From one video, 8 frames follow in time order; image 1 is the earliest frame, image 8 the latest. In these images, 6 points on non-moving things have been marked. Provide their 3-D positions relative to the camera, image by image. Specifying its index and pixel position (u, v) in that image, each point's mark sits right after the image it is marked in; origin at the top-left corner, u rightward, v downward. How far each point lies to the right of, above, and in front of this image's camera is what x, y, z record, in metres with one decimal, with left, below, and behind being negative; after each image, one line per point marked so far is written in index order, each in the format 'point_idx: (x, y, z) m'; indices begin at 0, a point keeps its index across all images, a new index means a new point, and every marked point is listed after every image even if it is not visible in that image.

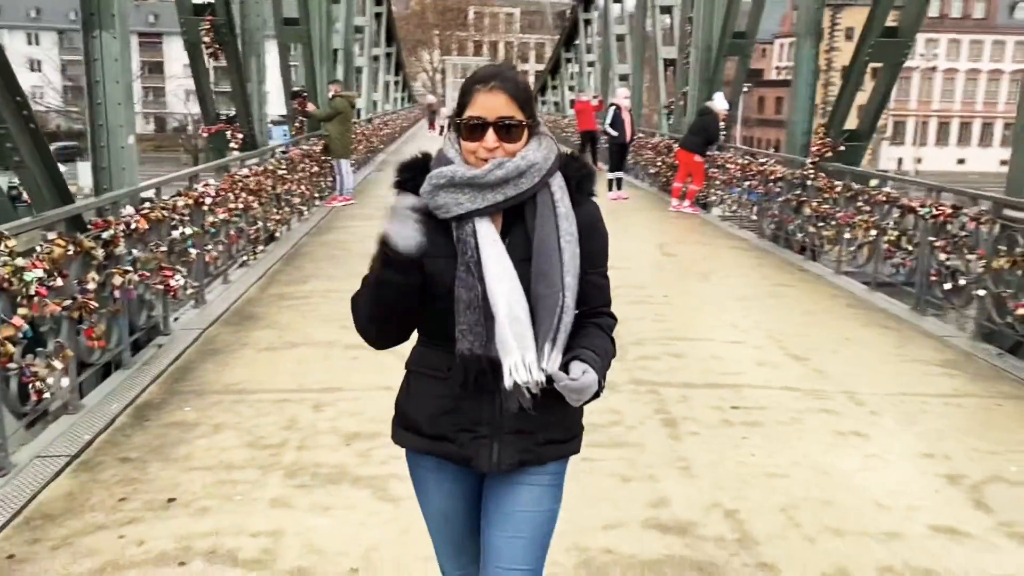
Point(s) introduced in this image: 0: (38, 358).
0: (-2.2, -0.3, +4.1) m
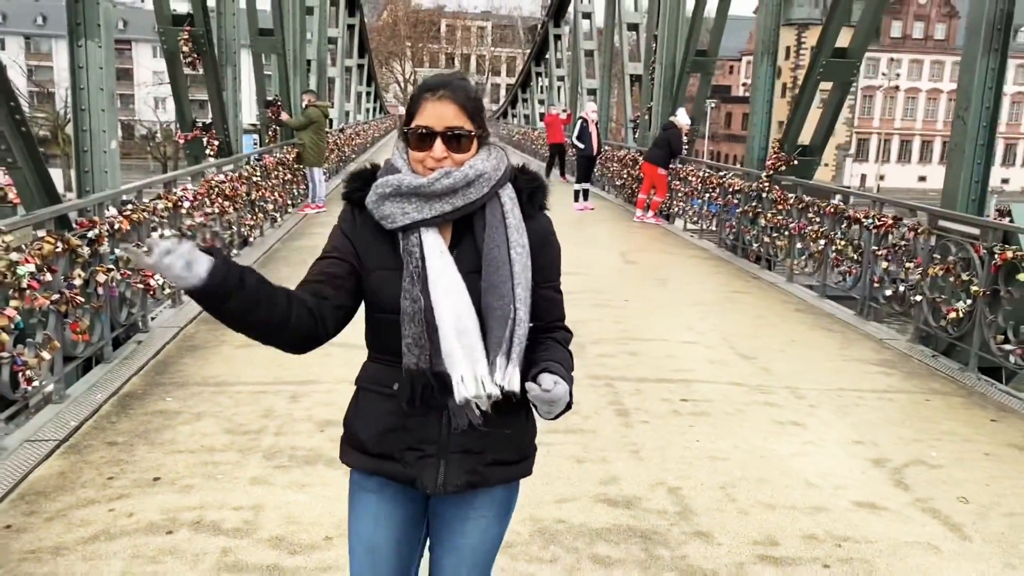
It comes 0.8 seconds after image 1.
0: (-2.4, -0.3, +4.4) m
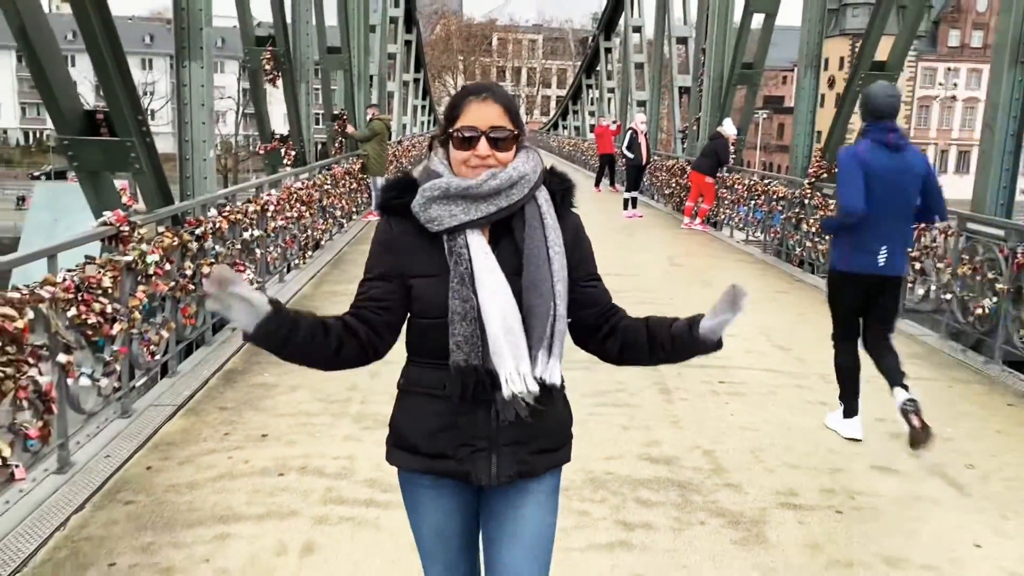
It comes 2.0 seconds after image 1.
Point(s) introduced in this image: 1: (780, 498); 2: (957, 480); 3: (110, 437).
0: (-2.1, -0.2, +5.1) m
1: (+1.2, -0.9, +3.8) m
2: (+2.1, -0.9, +4.2) m
3: (-2.0, -0.7, +4.4) m
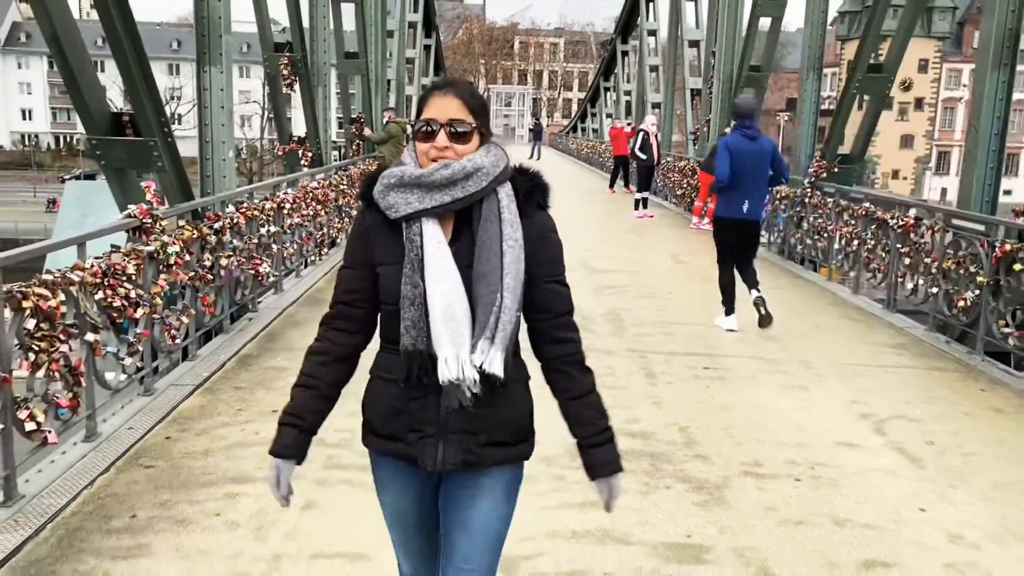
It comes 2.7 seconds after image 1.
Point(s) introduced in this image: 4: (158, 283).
0: (-2.1, -0.1, +5.5) m
1: (+1.1, -0.9, +4.1) m
2: (+2.0, -0.8, +4.4) m
3: (-2.1, -0.7, +4.8) m
4: (-2.1, 0.0, +5.2) m
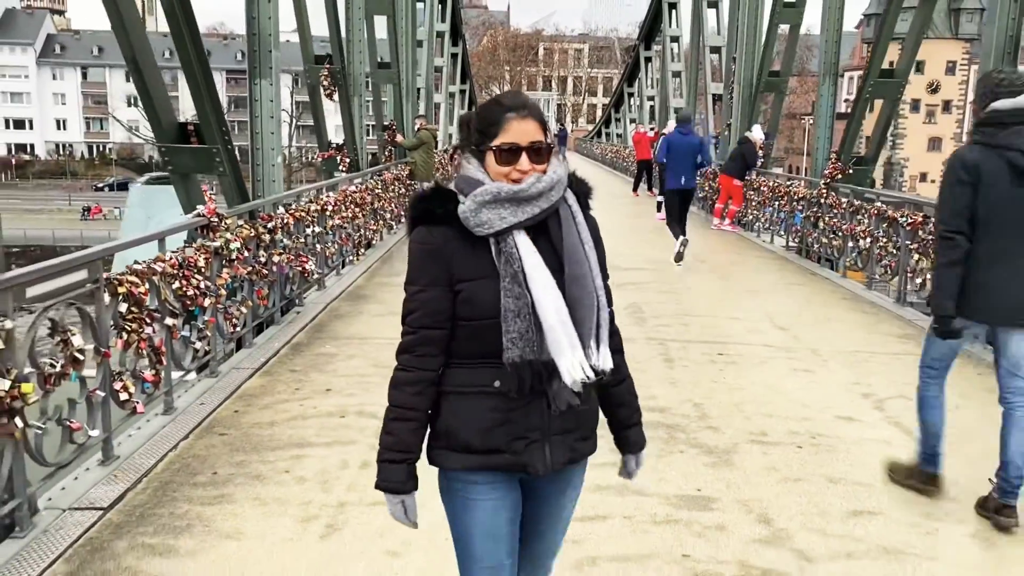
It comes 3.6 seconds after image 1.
0: (-1.9, -0.1, +6.1) m
1: (+1.3, -0.8, +4.6) m
2: (+2.2, -0.8, +4.9) m
3: (-1.9, -0.6, +5.4) m
4: (-1.9, +0.1, +5.7) m
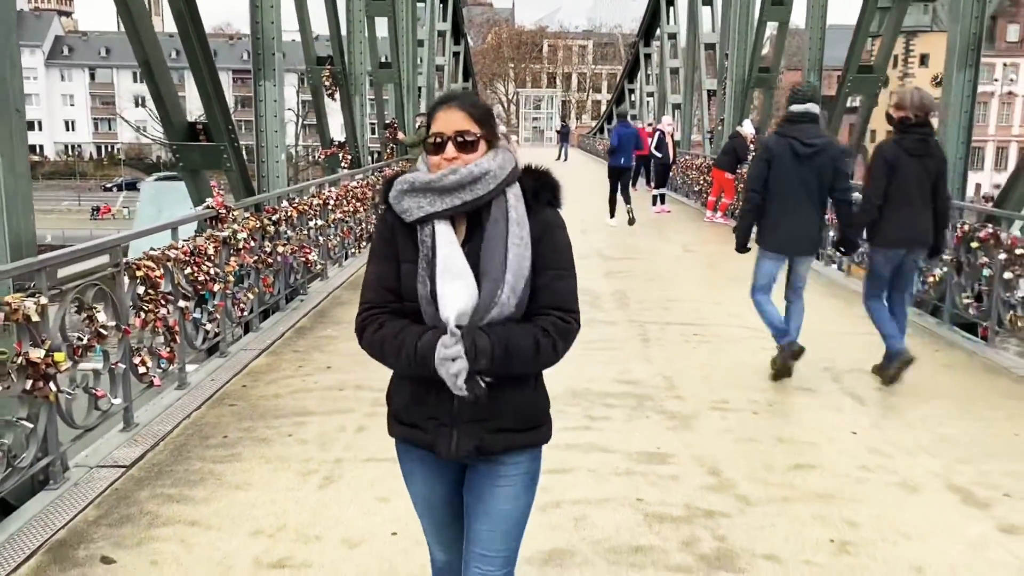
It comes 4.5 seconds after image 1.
0: (-2.0, 0.0, +6.5) m
1: (+1.2, -0.7, +5.1) m
2: (+2.1, -0.7, +5.3) m
3: (-2.0, -0.5, +5.8) m
4: (-2.0, +0.2, +6.2) m
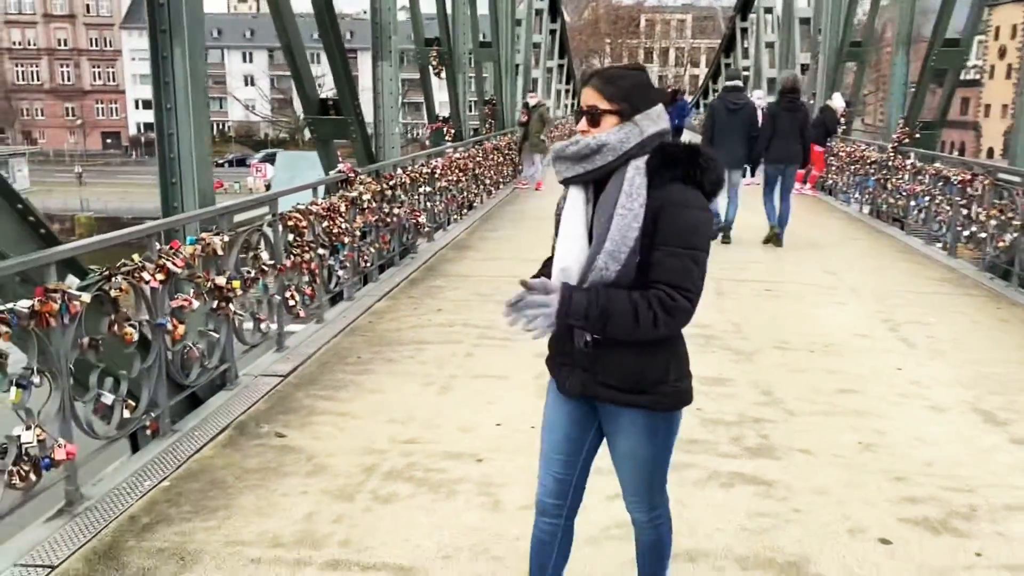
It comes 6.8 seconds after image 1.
0: (-1.3, +0.4, +7.5) m
1: (+1.7, -0.4, +5.7) m
2: (+2.7, -0.4, +5.9) m
3: (-1.3, -0.2, +6.8) m
4: (-1.3, +0.6, +7.2) m
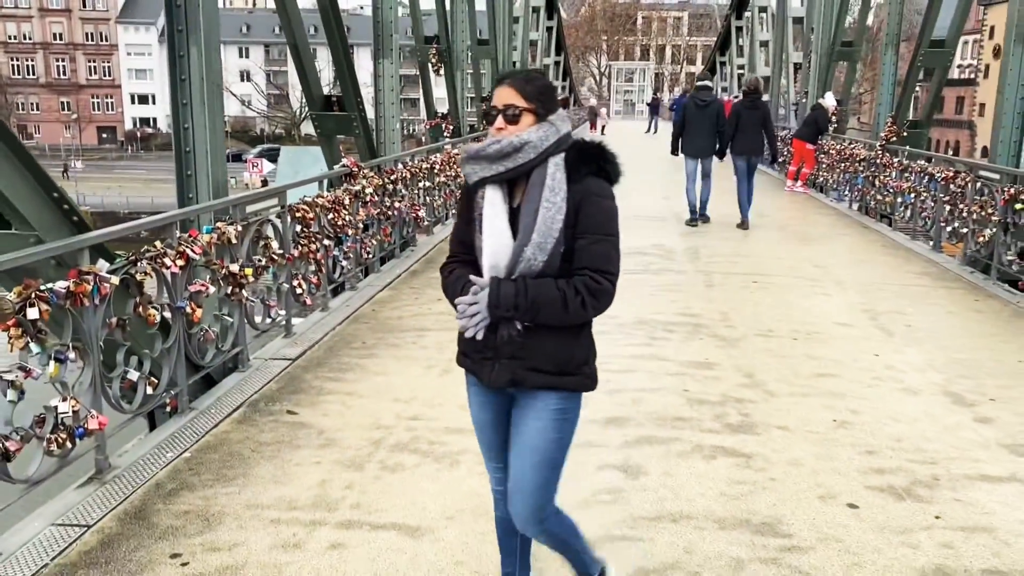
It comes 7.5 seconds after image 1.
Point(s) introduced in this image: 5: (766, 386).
0: (-1.3, +0.5, +7.8) m
1: (+1.7, -0.3, +6.0) m
2: (+2.7, -0.3, +6.2) m
3: (-1.3, -0.1, +7.1) m
4: (-1.3, +0.6, +7.4) m
5: (+1.4, -0.6, +4.9) m
